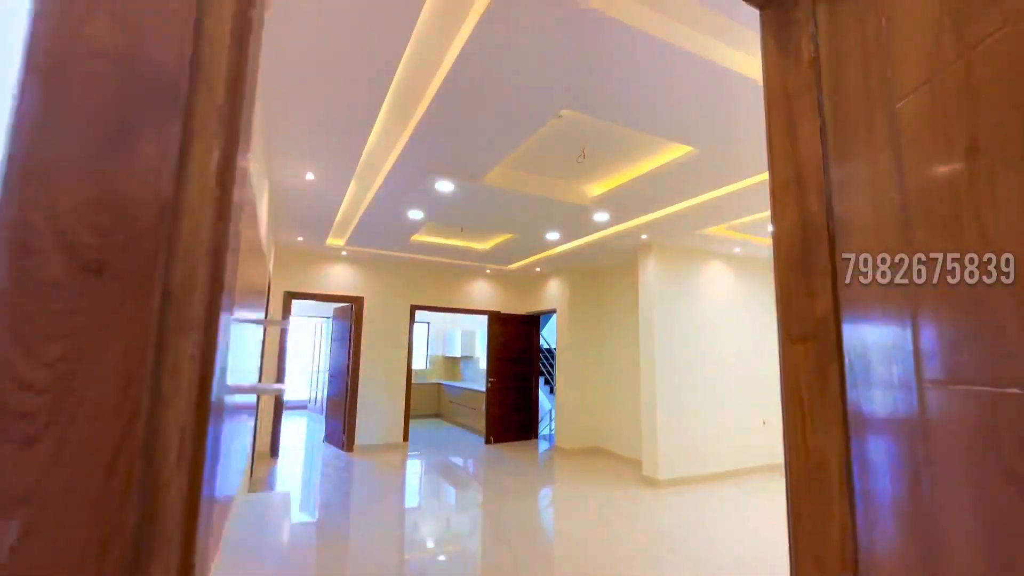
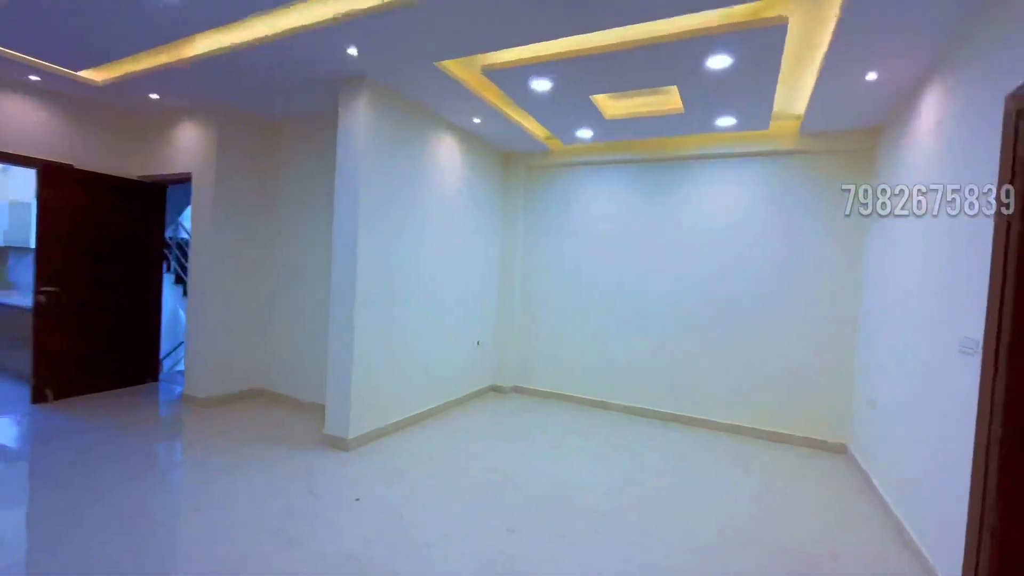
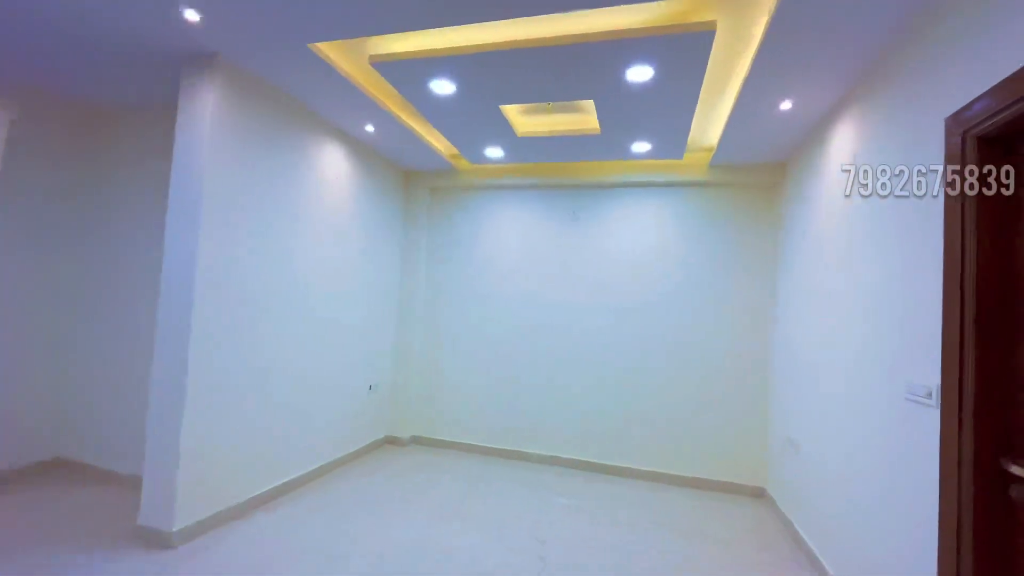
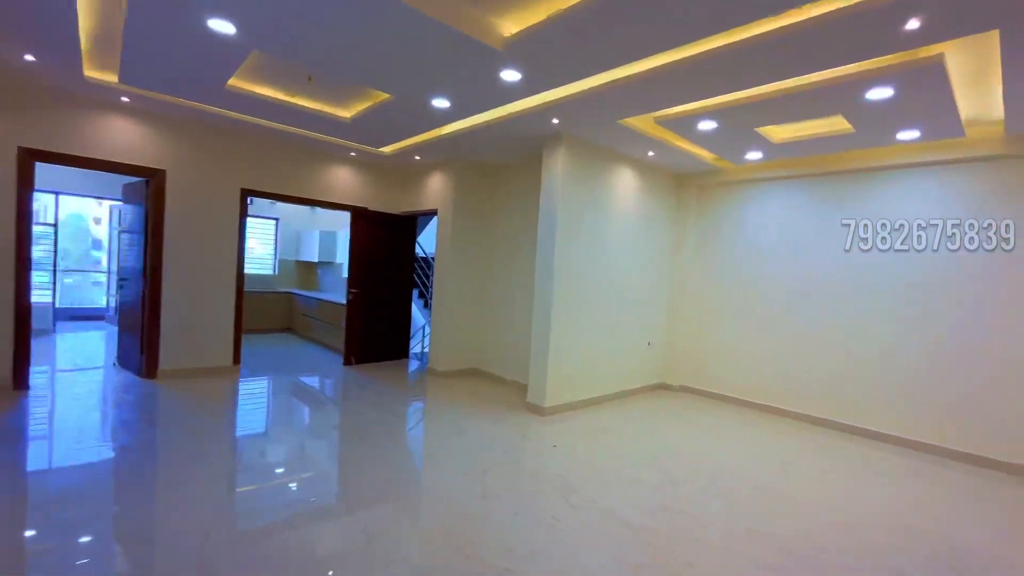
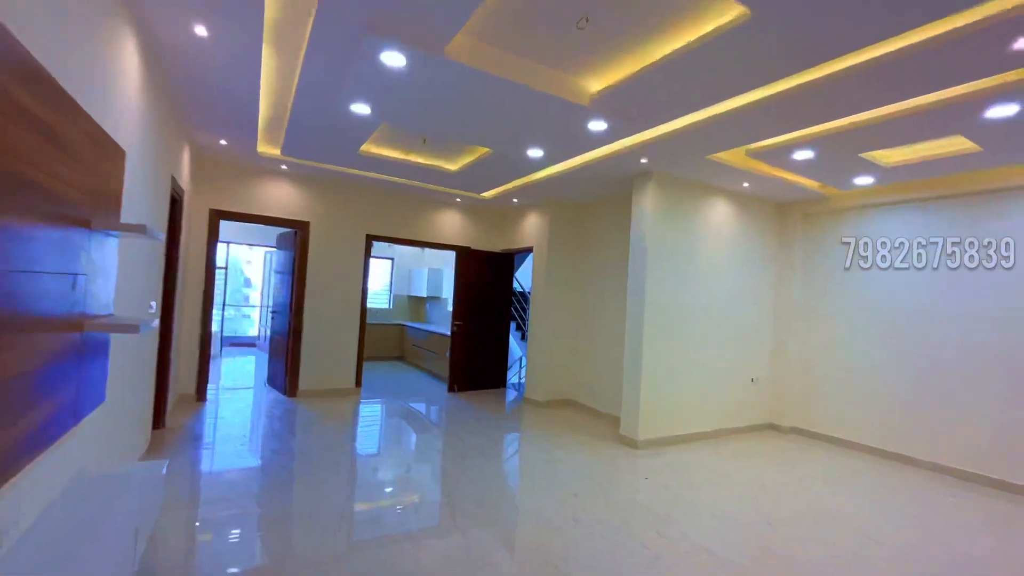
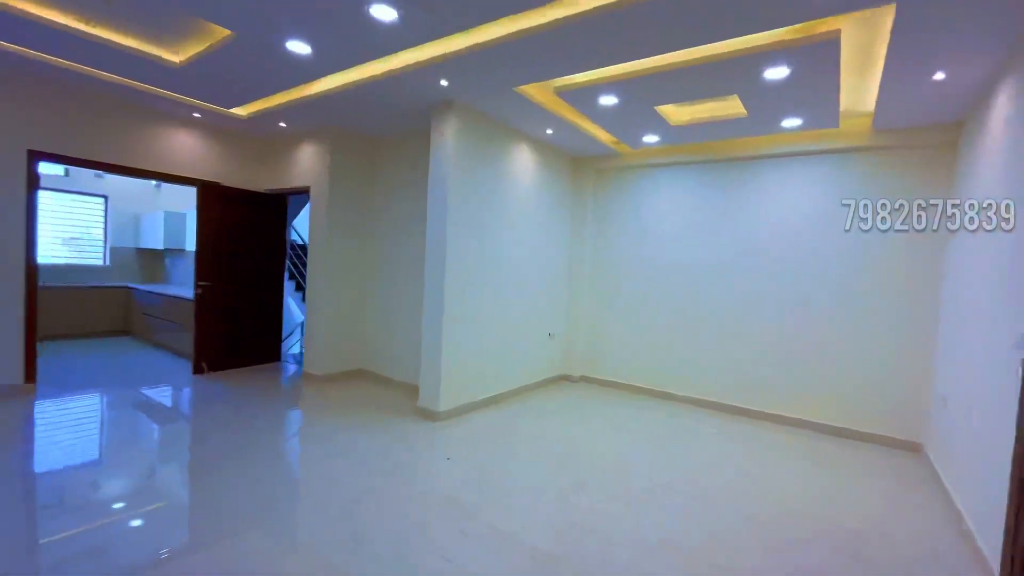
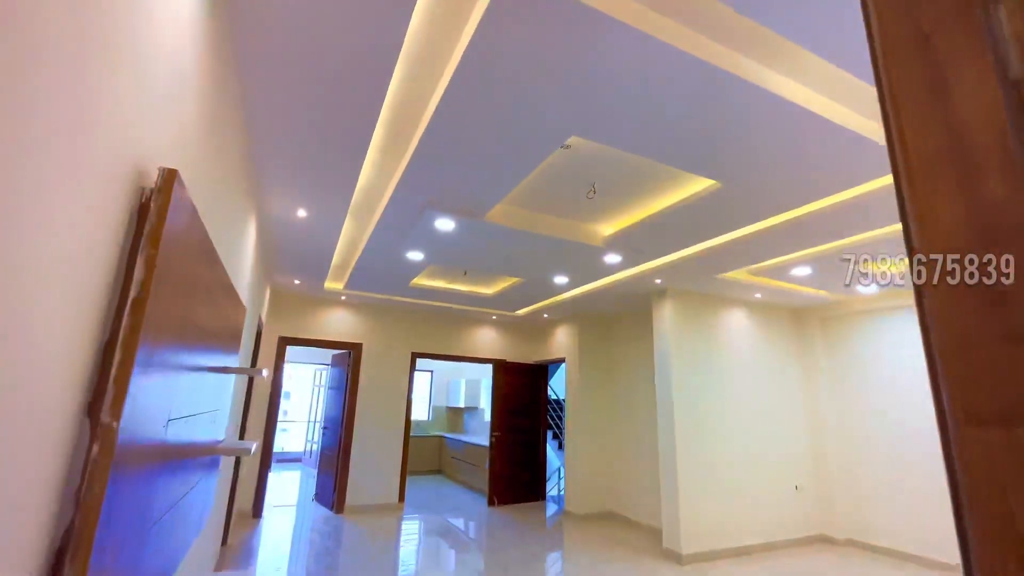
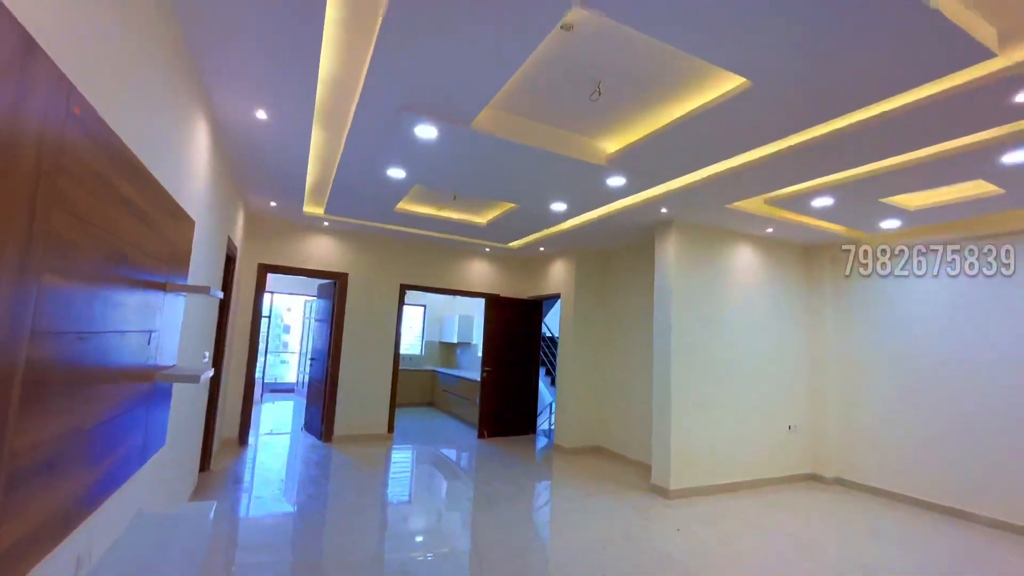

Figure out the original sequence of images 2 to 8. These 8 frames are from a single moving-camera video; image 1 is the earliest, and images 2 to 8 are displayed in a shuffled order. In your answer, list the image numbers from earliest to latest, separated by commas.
7, 8, 5, 4, 6, 2, 3
